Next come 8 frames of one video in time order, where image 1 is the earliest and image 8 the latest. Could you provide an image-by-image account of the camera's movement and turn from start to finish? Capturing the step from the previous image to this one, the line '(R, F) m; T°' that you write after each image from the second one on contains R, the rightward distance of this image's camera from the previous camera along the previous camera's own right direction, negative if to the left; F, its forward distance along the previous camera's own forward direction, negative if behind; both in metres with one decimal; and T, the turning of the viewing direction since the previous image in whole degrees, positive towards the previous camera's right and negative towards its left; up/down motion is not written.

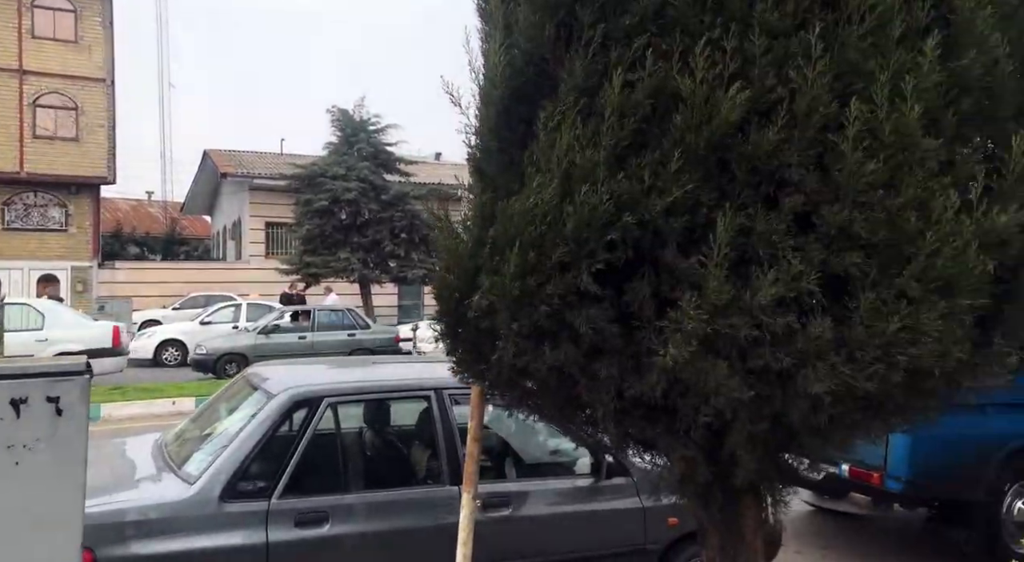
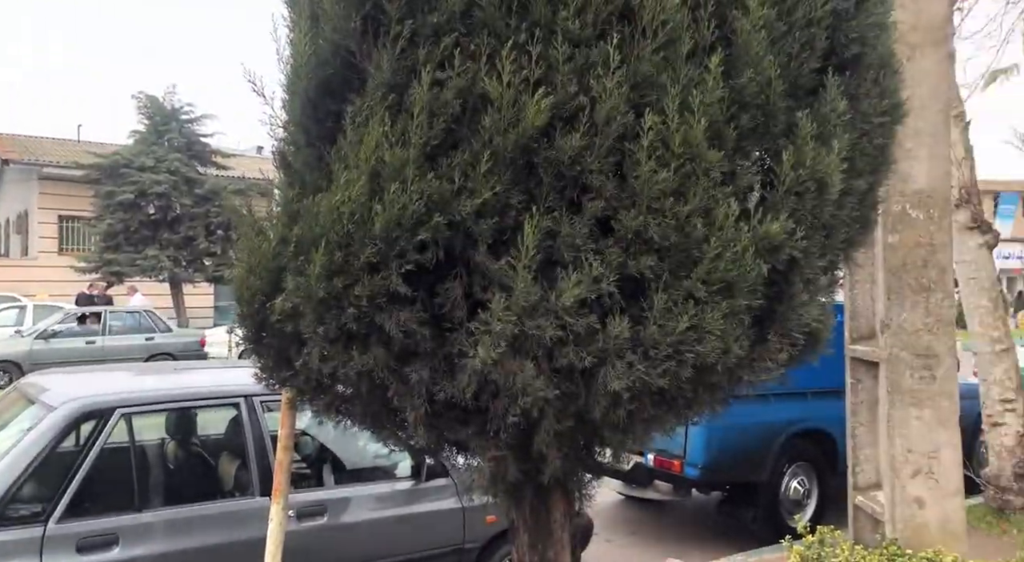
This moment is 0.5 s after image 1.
(0.0, 0.0) m; +11°
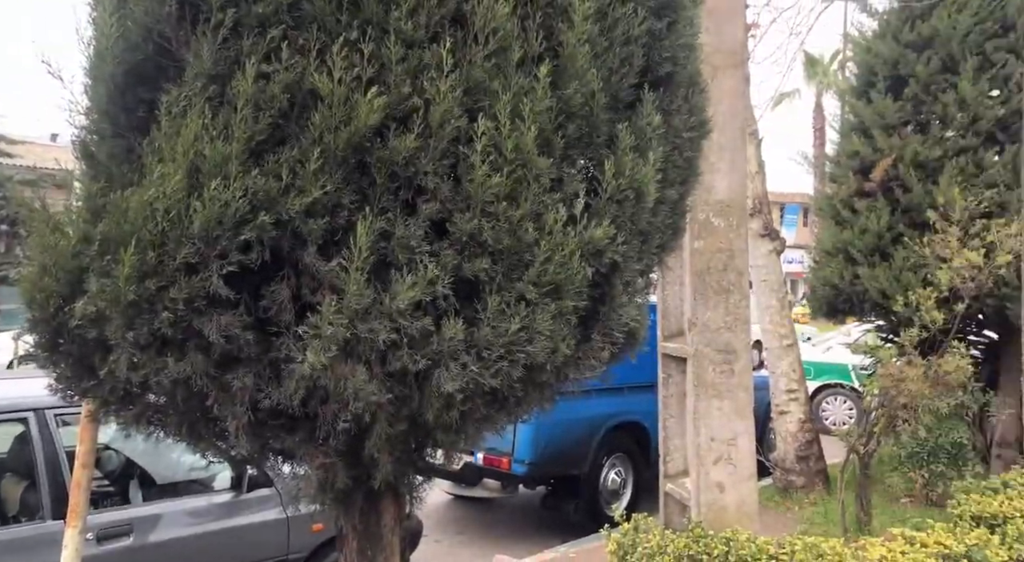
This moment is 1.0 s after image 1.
(0.0, 0.0) m; +11°
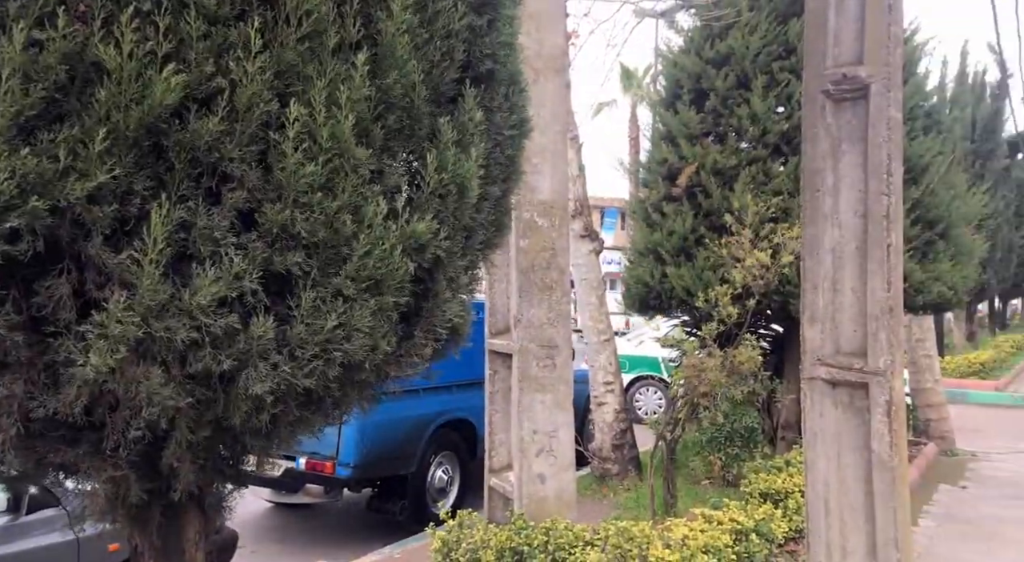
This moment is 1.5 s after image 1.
(0.0, 0.0) m; +11°
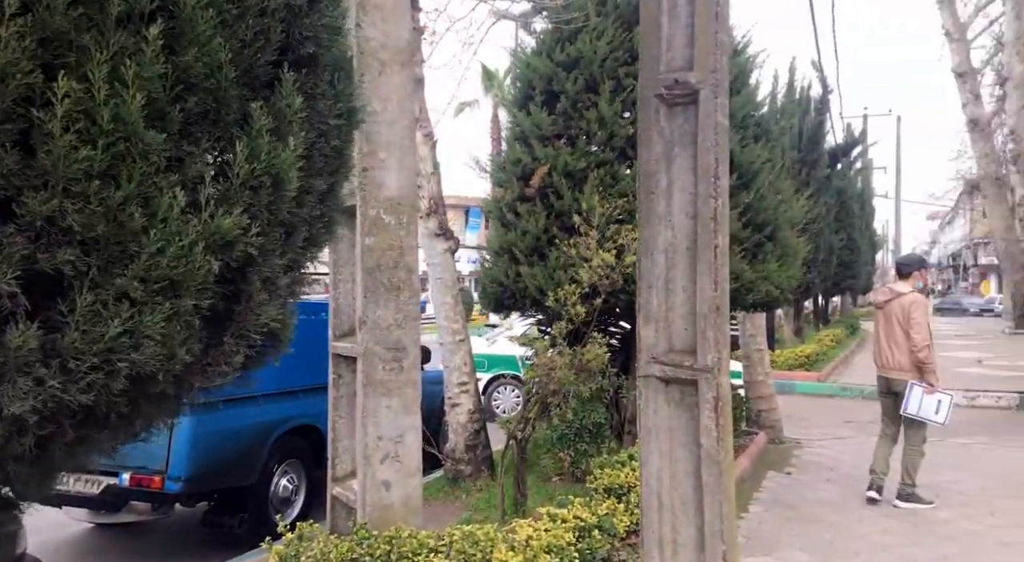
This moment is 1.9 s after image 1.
(+0.1, +0.1) m; +9°
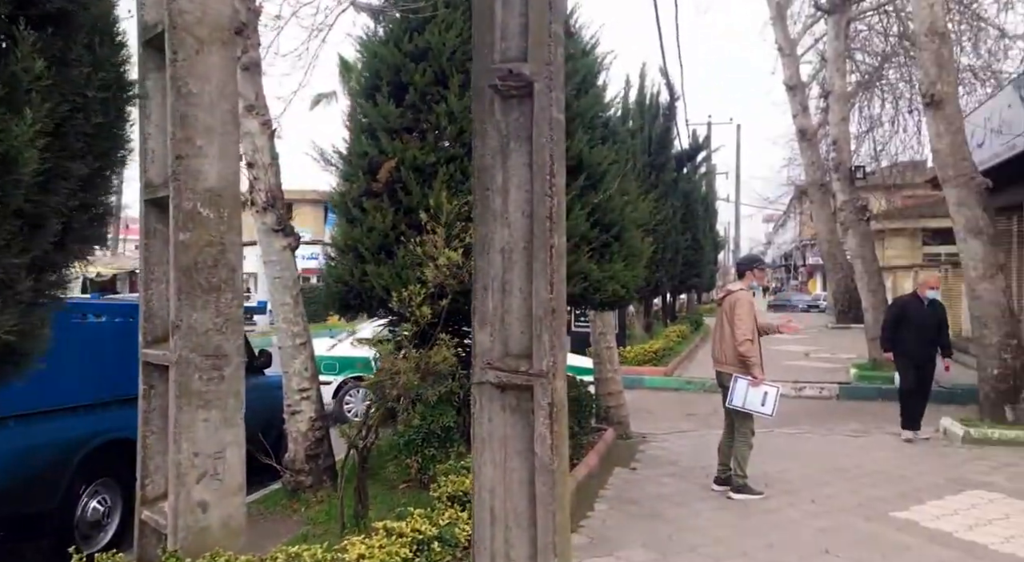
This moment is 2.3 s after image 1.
(+0.1, +0.2) m; +9°
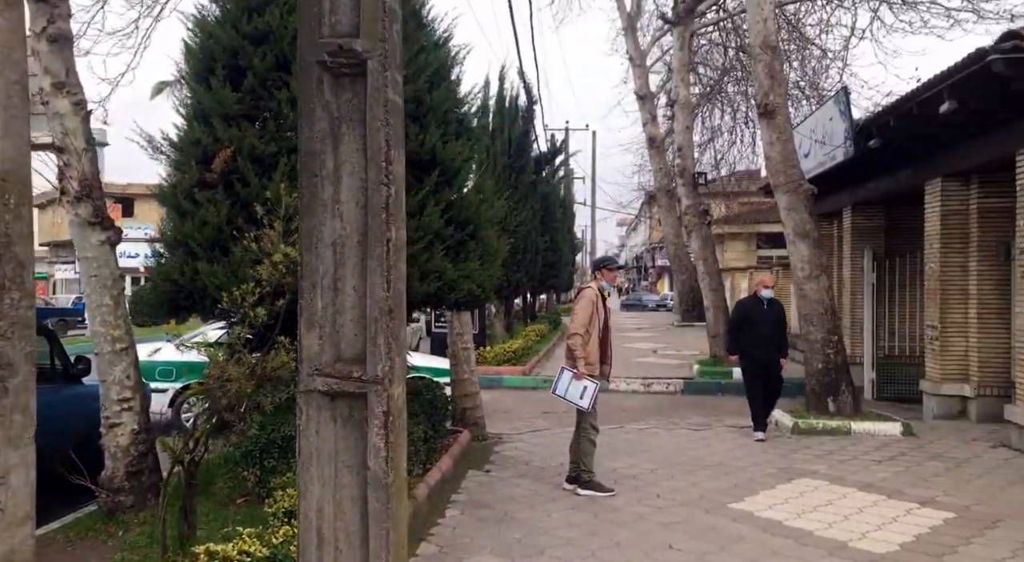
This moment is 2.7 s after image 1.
(+0.1, +0.3) m; +9°
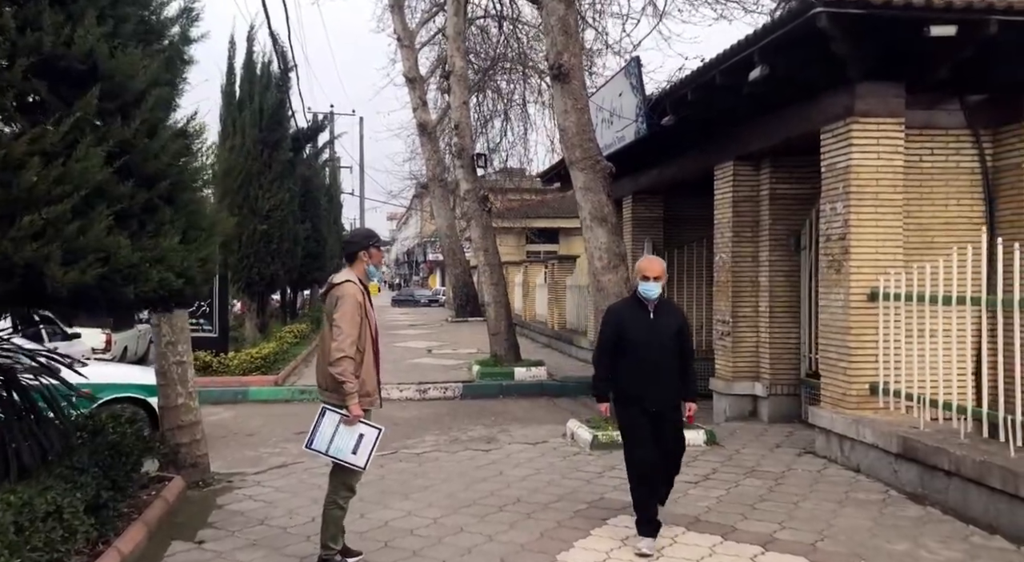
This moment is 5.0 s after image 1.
(+0.3, +2.8) m; +14°
